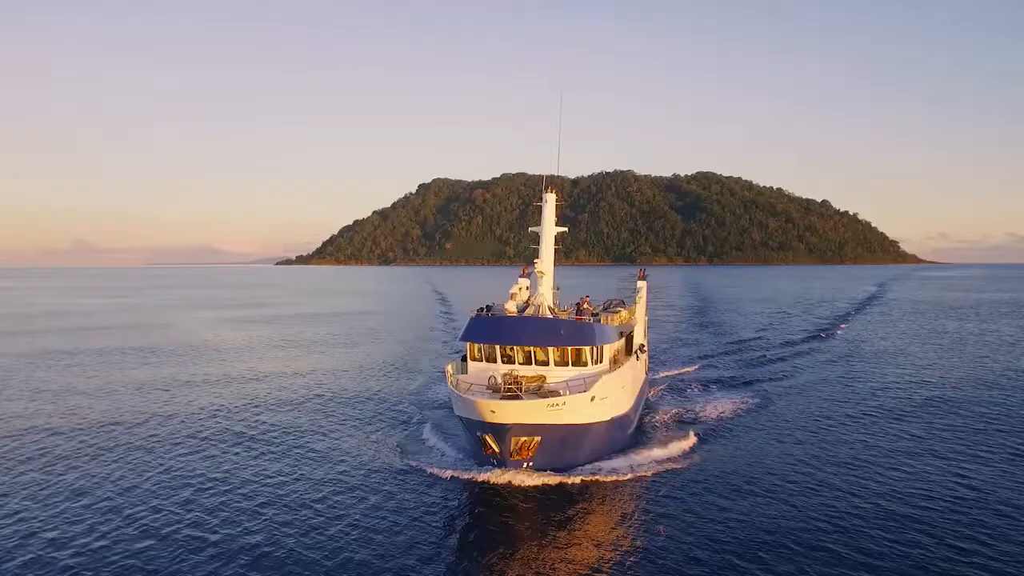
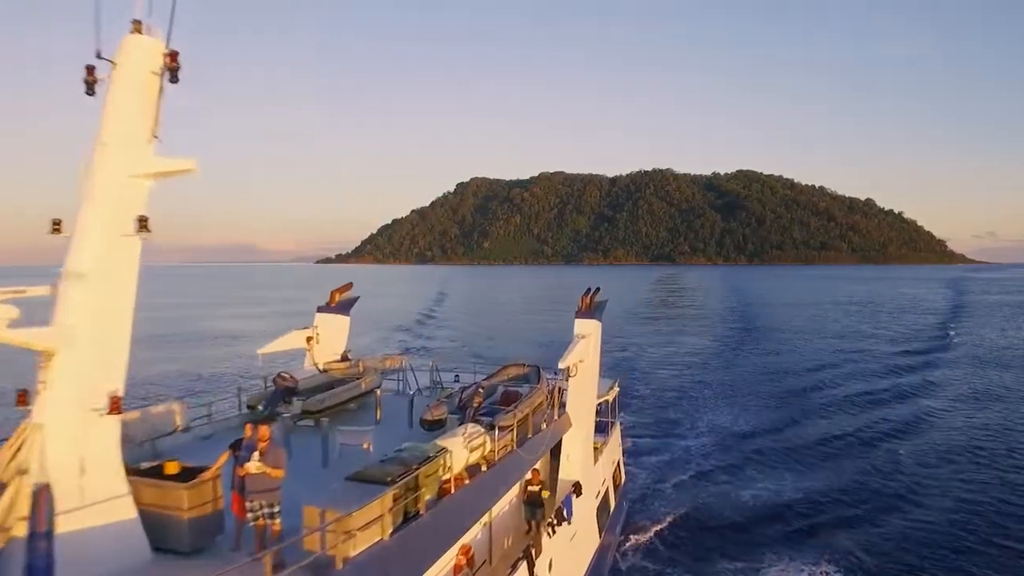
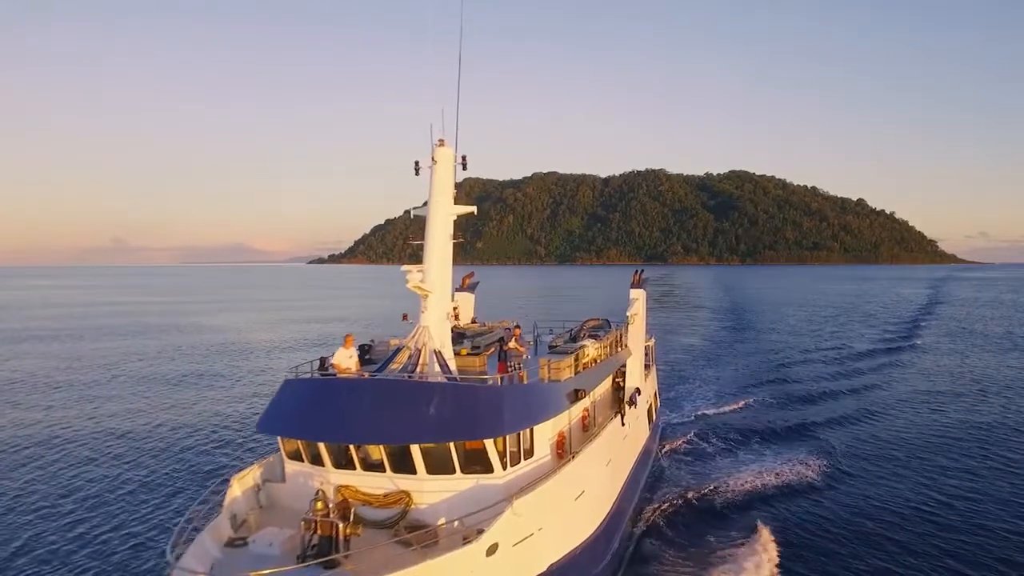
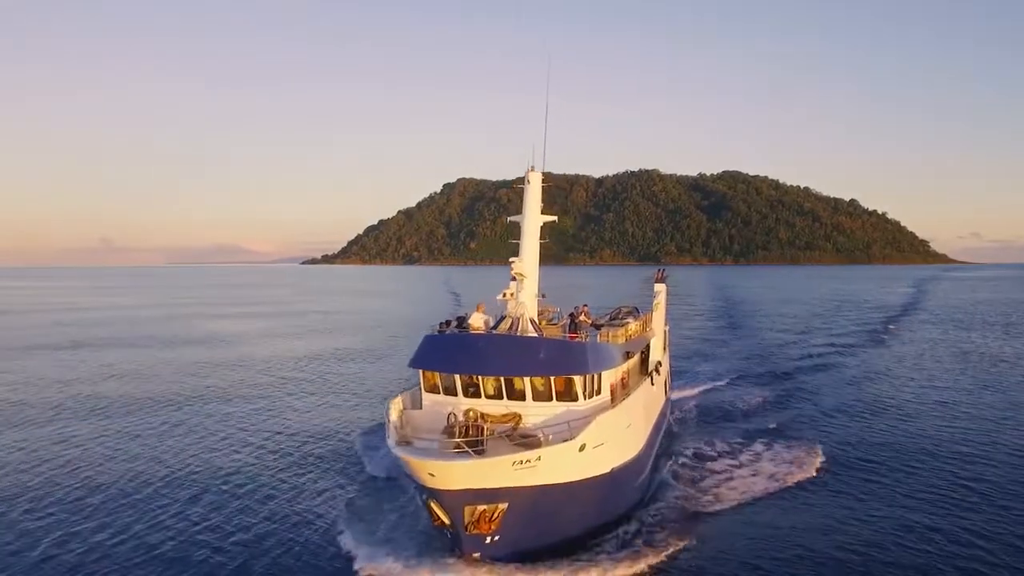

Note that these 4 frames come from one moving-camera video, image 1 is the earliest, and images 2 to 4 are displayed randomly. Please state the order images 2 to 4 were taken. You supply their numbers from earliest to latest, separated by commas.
4, 3, 2
